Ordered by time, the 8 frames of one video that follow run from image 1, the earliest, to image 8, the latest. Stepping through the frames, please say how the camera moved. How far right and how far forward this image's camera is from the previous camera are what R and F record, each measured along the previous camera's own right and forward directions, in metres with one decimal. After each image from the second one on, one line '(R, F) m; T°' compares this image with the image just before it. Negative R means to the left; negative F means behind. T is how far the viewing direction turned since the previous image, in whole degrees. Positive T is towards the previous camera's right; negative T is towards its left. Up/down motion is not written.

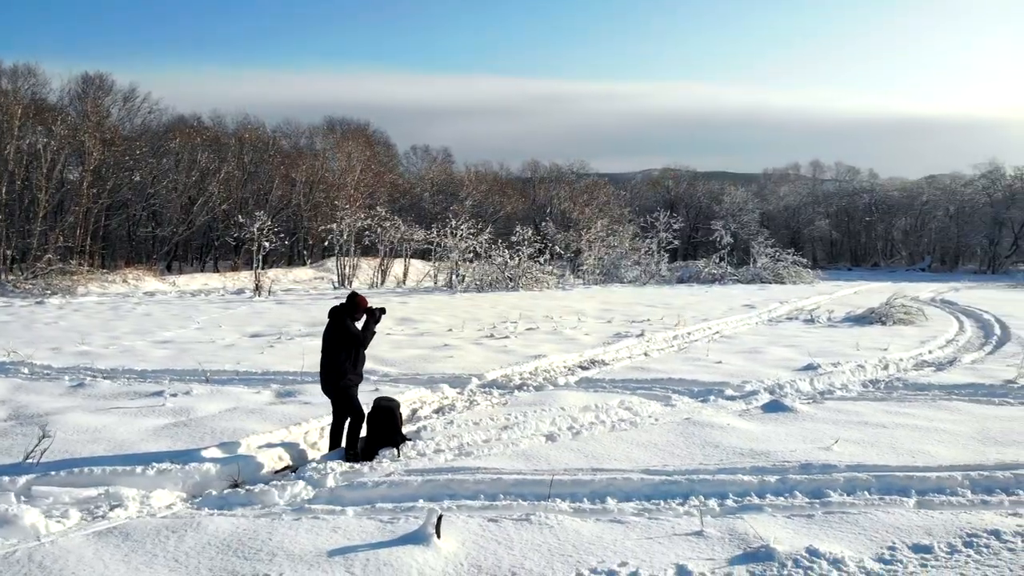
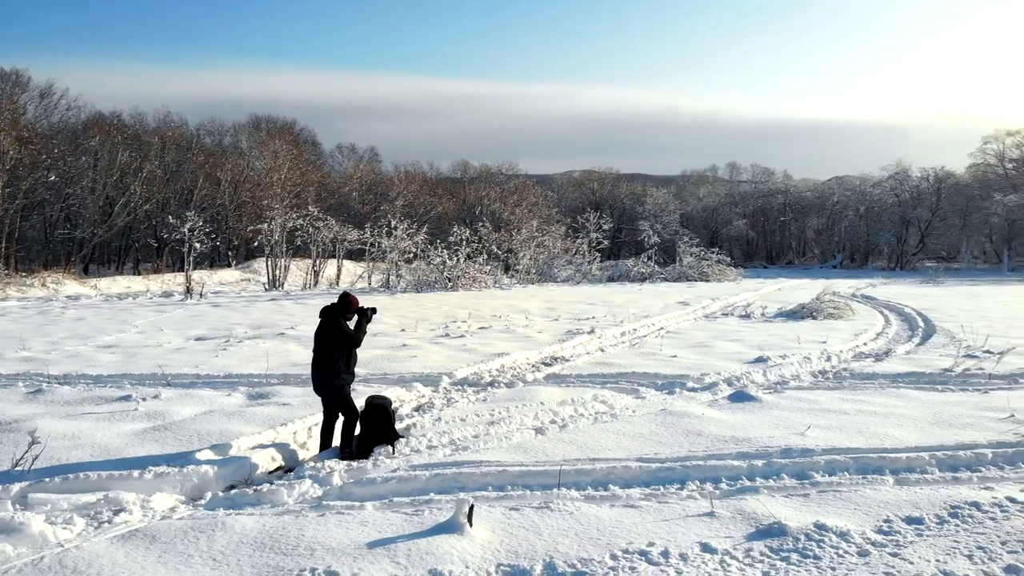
(-0.5, -0.2) m; +6°
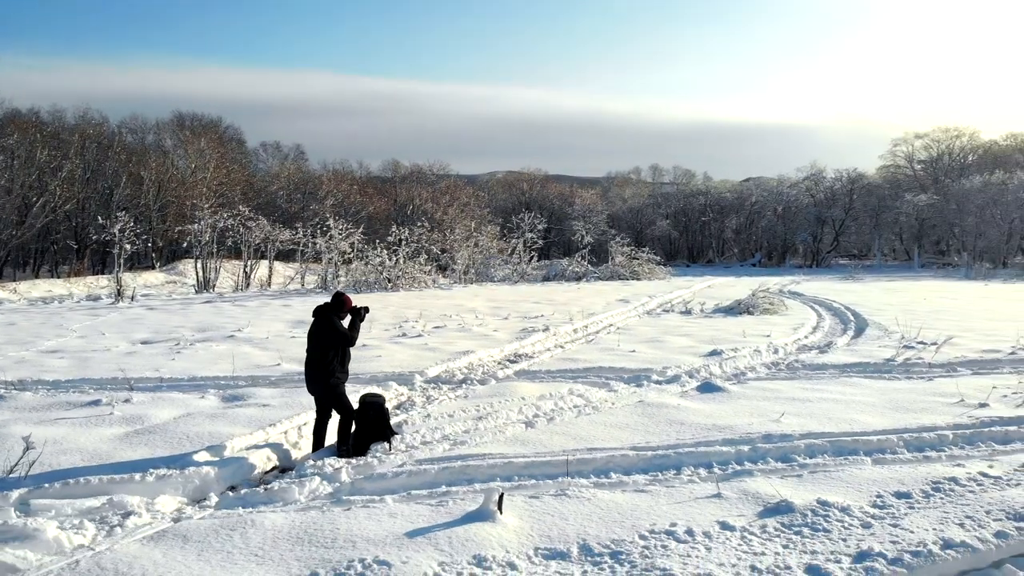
(-0.6, -0.2) m; +5°
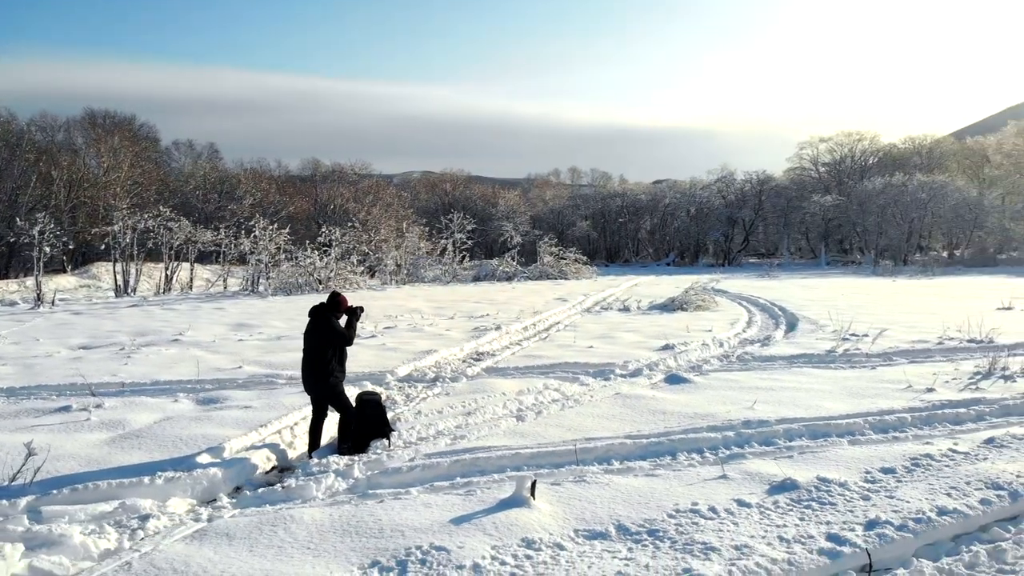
(-0.7, -0.2) m; +6°
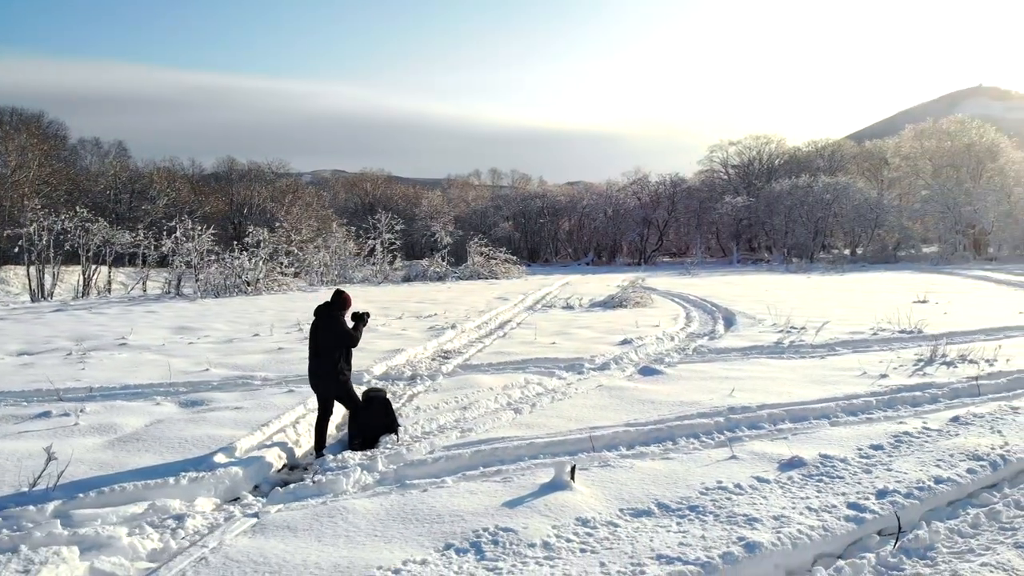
(-0.8, -0.2) m; +6°
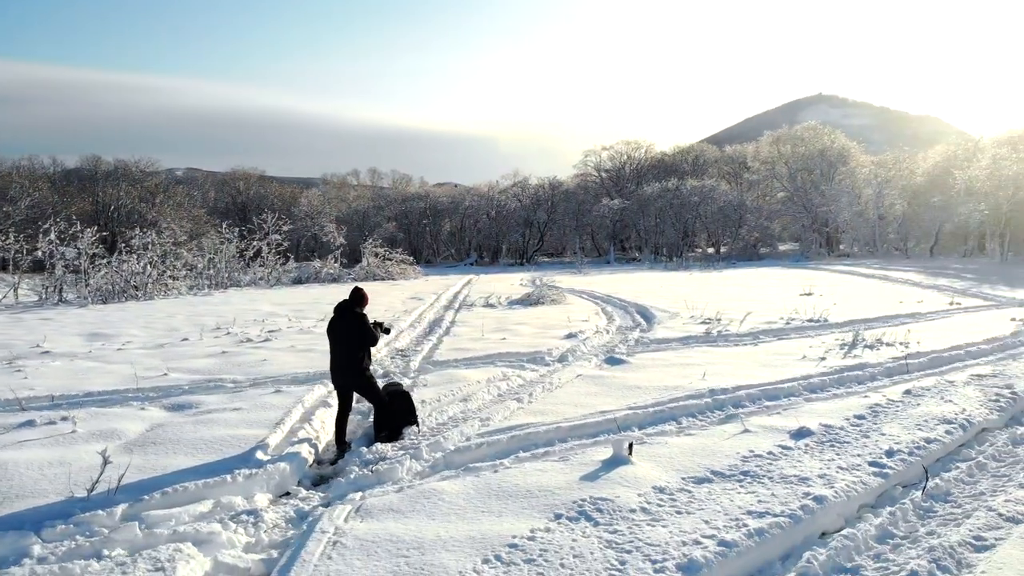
(-1.3, -0.3) m; +10°
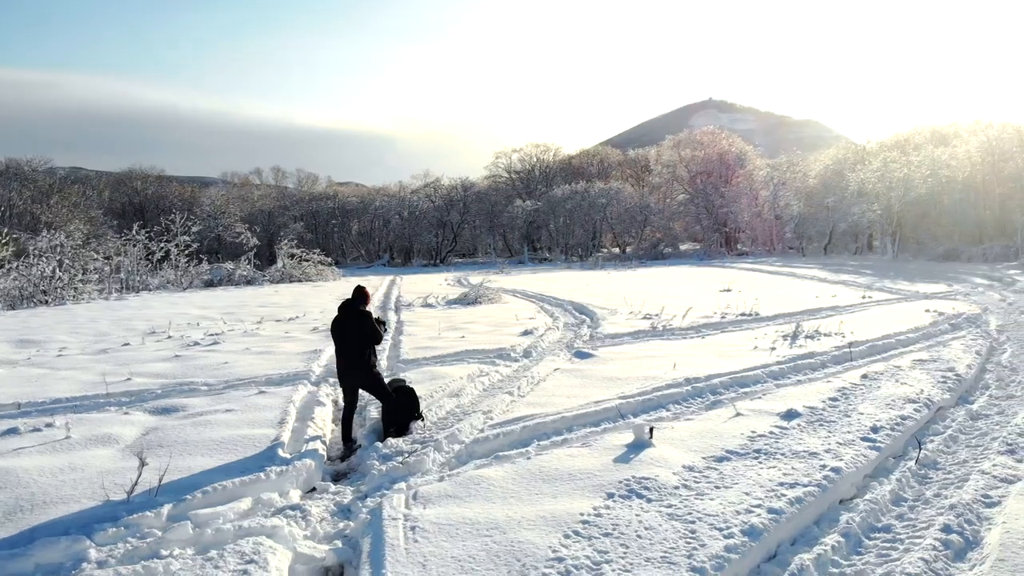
(-0.9, -0.2) m; +7°
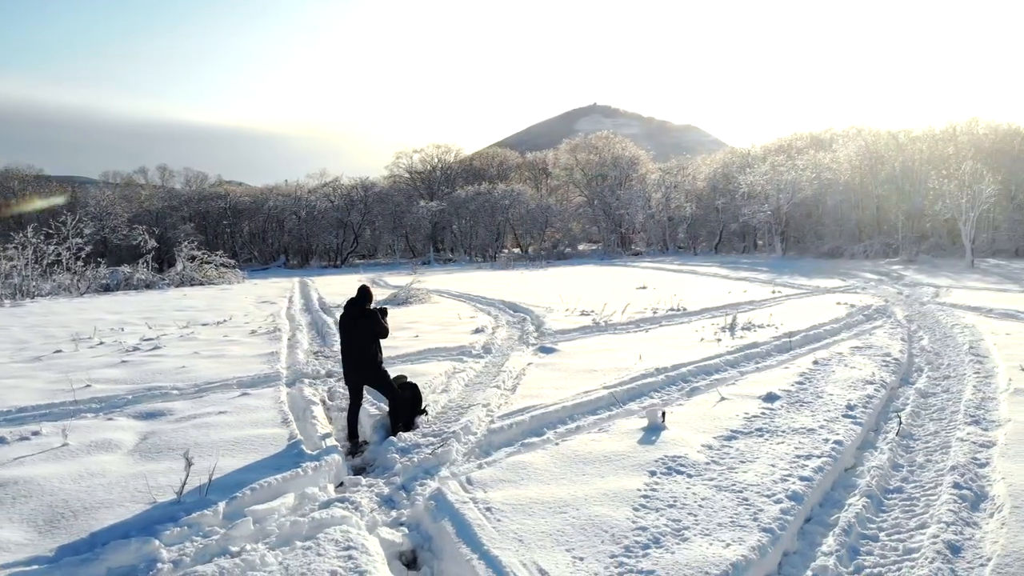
(-1.0, -0.3) m; +8°
